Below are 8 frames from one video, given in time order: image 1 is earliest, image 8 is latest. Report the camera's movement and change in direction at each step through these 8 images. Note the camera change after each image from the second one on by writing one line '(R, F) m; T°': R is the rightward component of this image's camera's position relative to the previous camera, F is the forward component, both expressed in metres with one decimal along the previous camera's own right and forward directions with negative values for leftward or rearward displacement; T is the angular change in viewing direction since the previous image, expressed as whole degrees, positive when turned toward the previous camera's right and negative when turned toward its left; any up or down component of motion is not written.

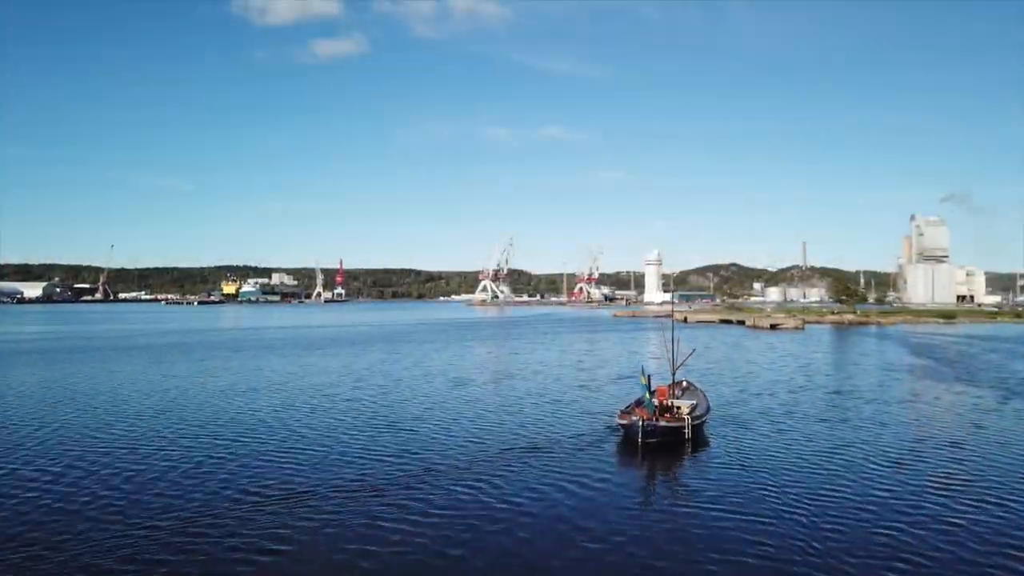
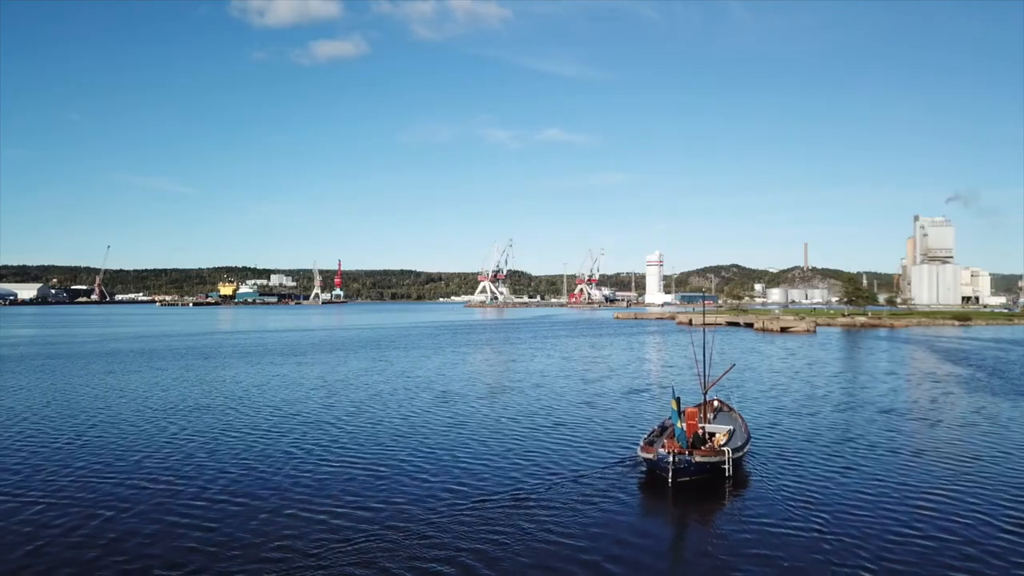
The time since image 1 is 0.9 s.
(+0.1, +1.7) m; 0°
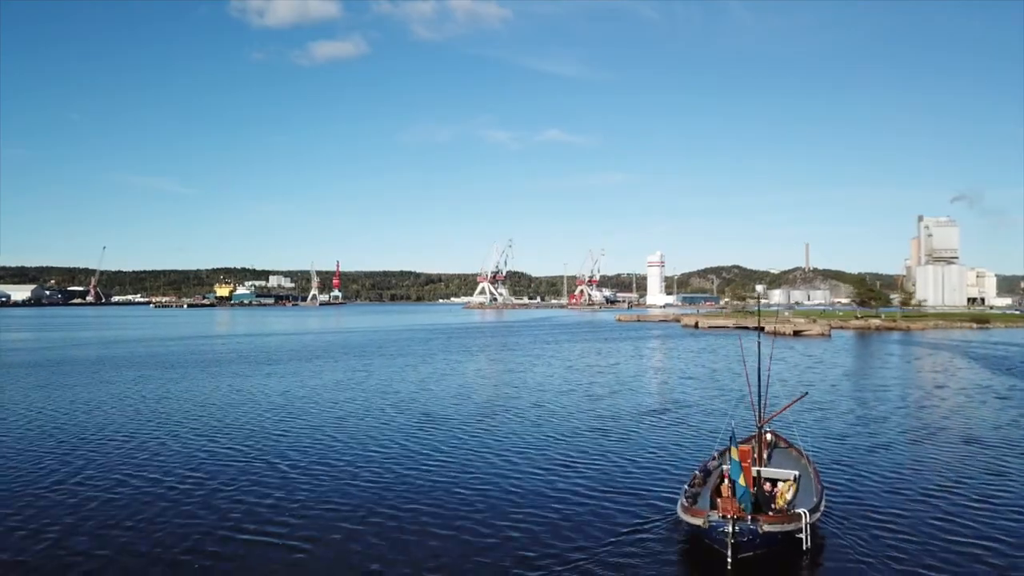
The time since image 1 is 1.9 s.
(+0.1, +2.0) m; 0°
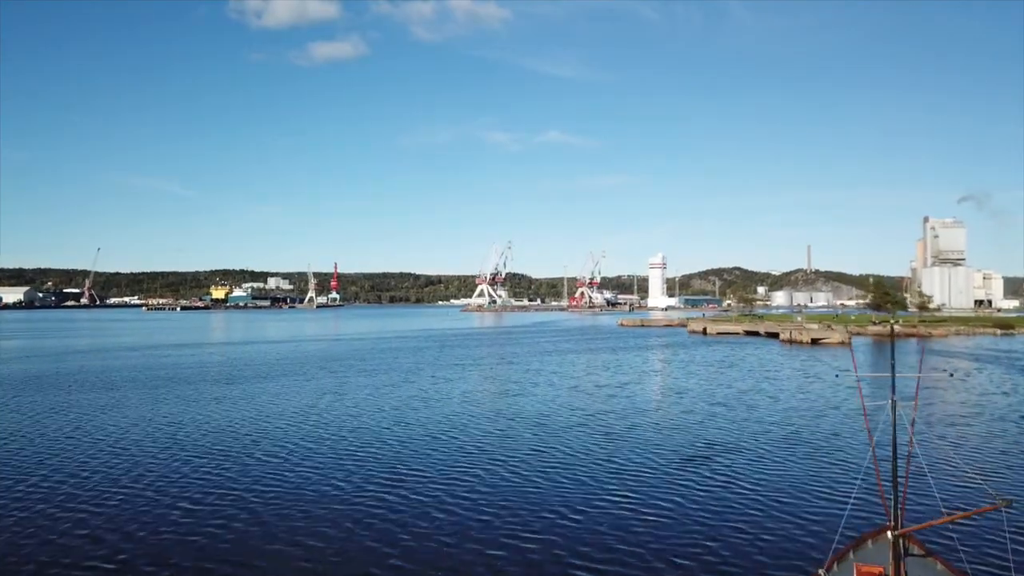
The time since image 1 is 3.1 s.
(+0.1, +2.4) m; 0°
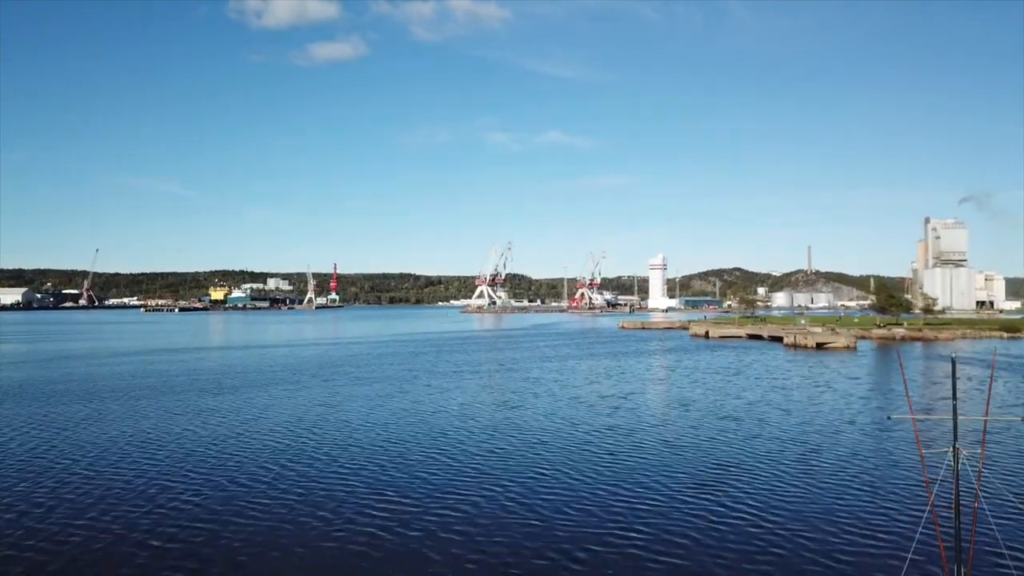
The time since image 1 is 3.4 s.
(0.0, +0.6) m; 0°
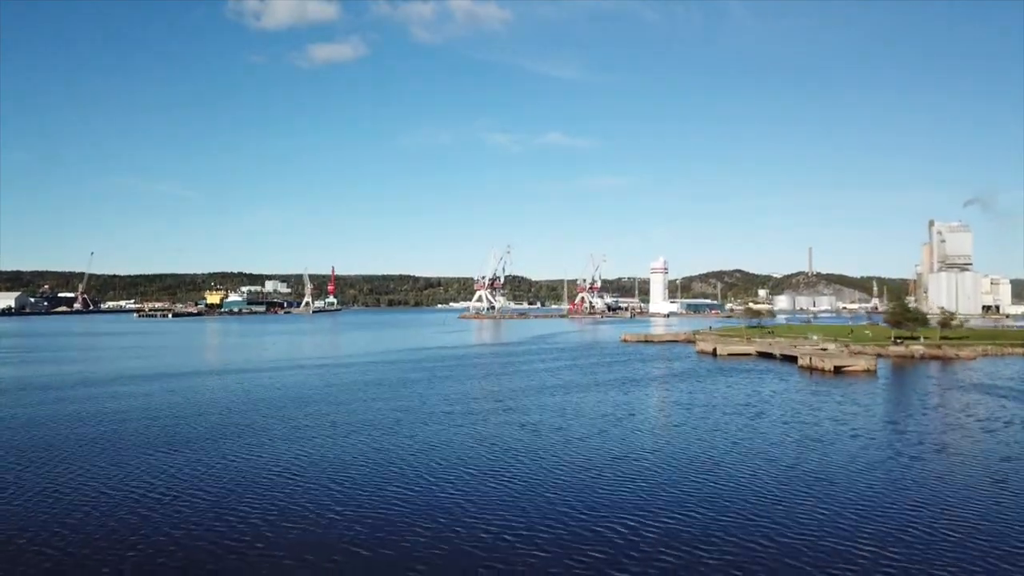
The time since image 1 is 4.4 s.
(+0.1, +2.0) m; 0°
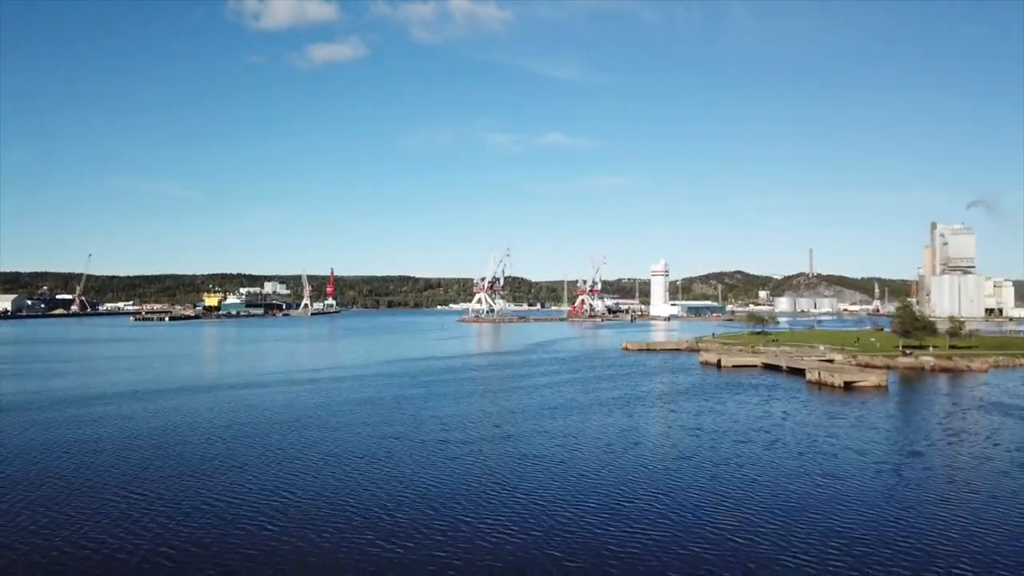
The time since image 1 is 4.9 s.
(0.0, +1.0) m; 0°
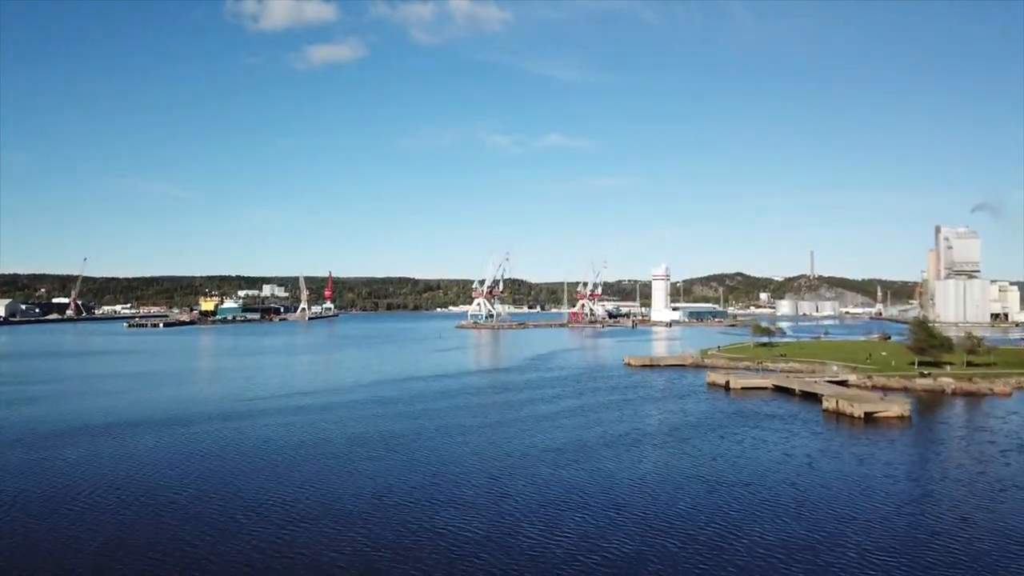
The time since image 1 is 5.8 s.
(0.0, +1.9) m; 0°
